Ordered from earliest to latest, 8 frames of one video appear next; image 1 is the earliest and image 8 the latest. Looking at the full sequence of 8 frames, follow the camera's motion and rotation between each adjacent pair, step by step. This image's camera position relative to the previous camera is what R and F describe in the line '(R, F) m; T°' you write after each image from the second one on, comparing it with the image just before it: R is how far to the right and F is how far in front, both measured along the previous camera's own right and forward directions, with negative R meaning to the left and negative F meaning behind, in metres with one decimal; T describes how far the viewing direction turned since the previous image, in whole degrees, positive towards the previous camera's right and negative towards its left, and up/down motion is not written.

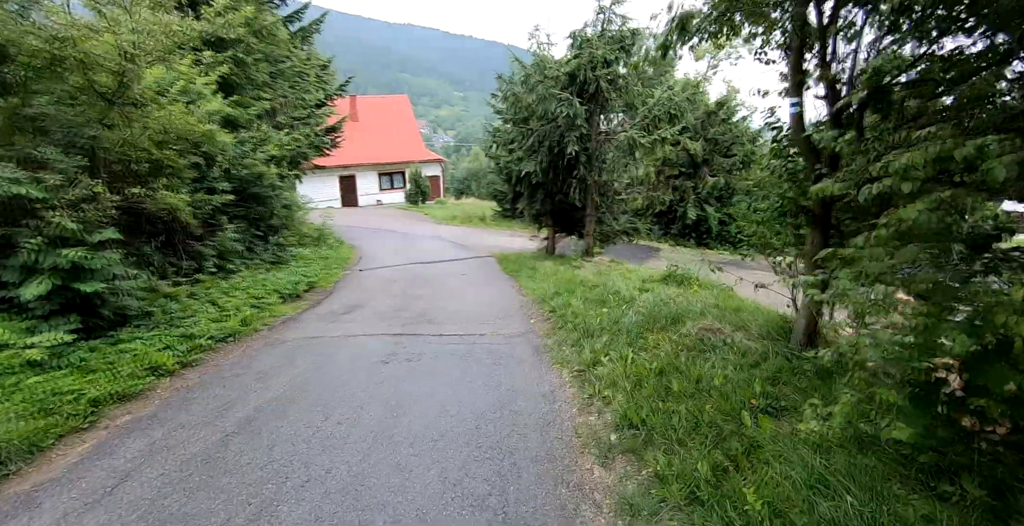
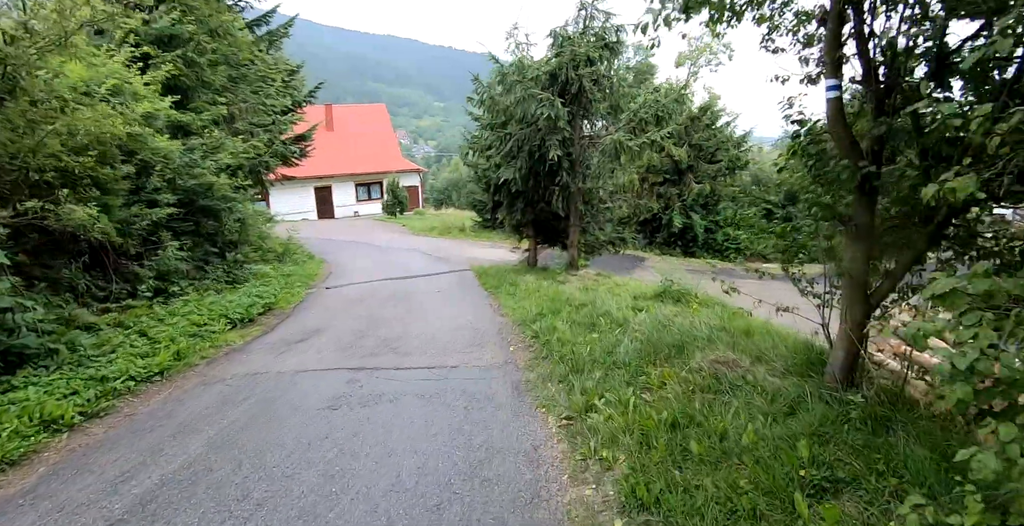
(+0.1, +0.8) m; +2°
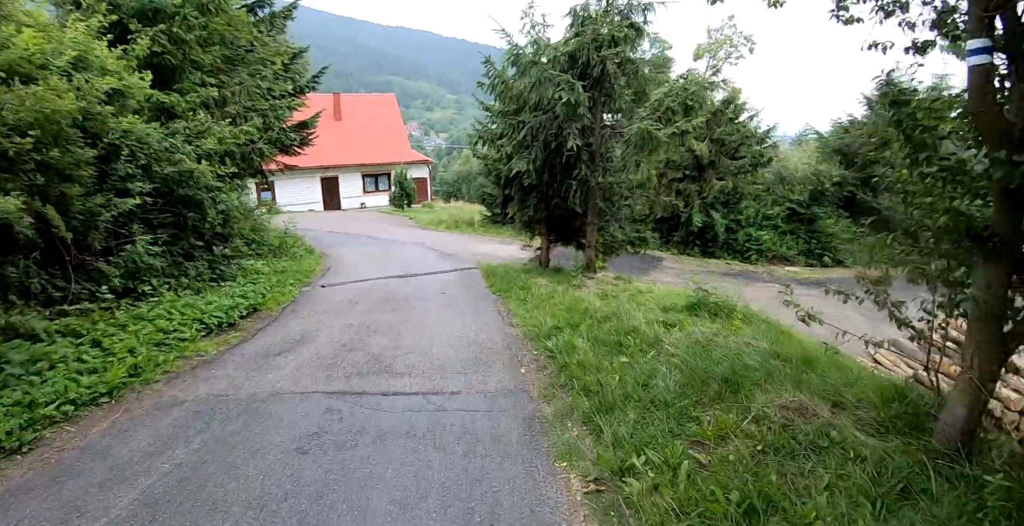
(0.0, +0.8) m; -1°
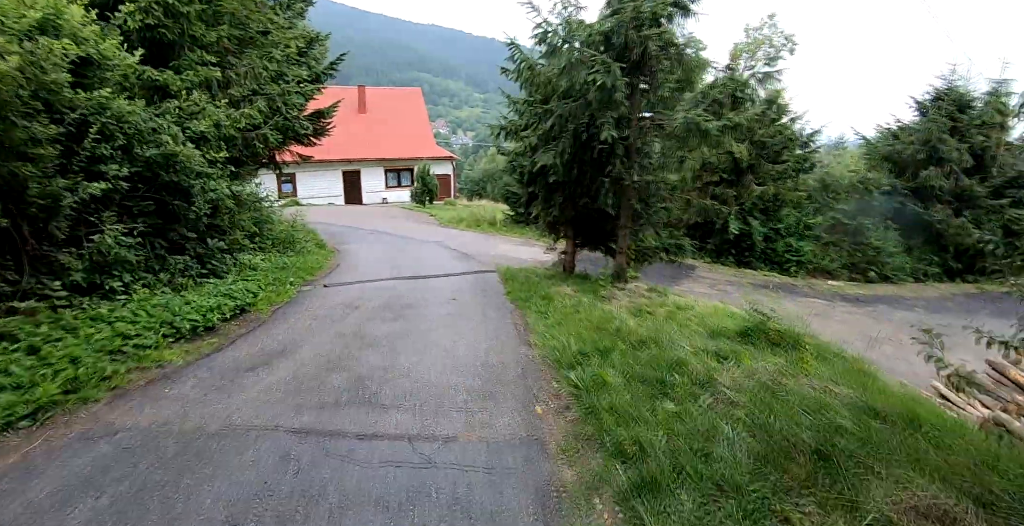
(0.0, +0.9) m; -3°
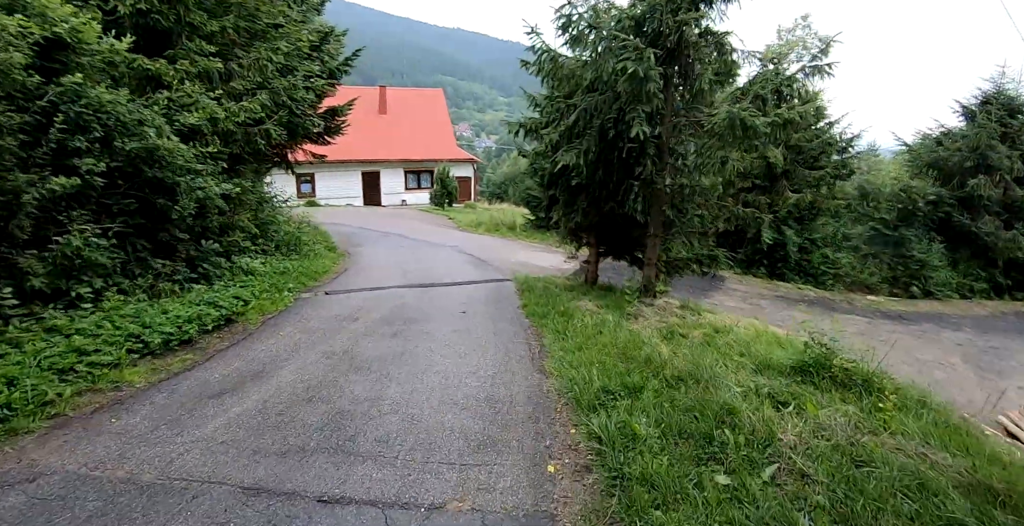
(+0.1, +0.7) m; -2°
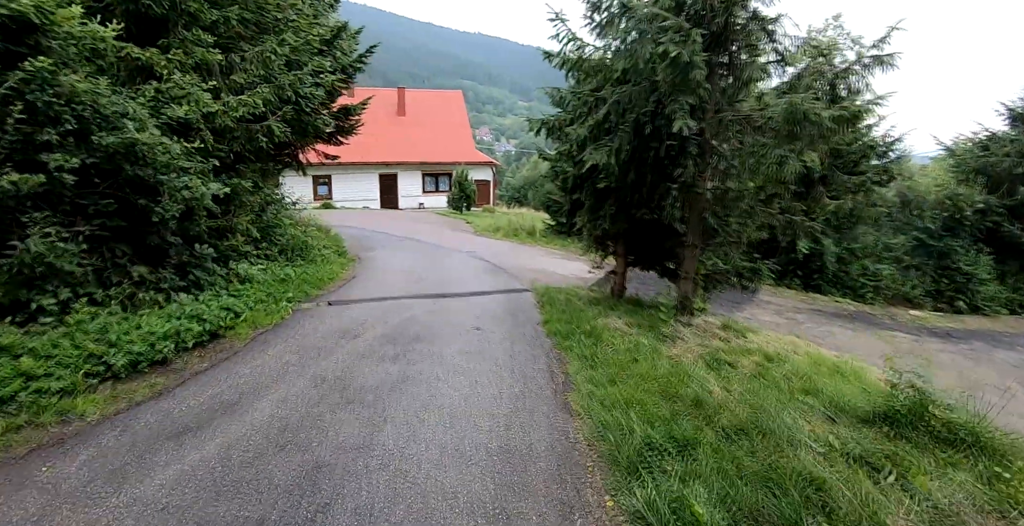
(0.0, +0.7) m; -2°
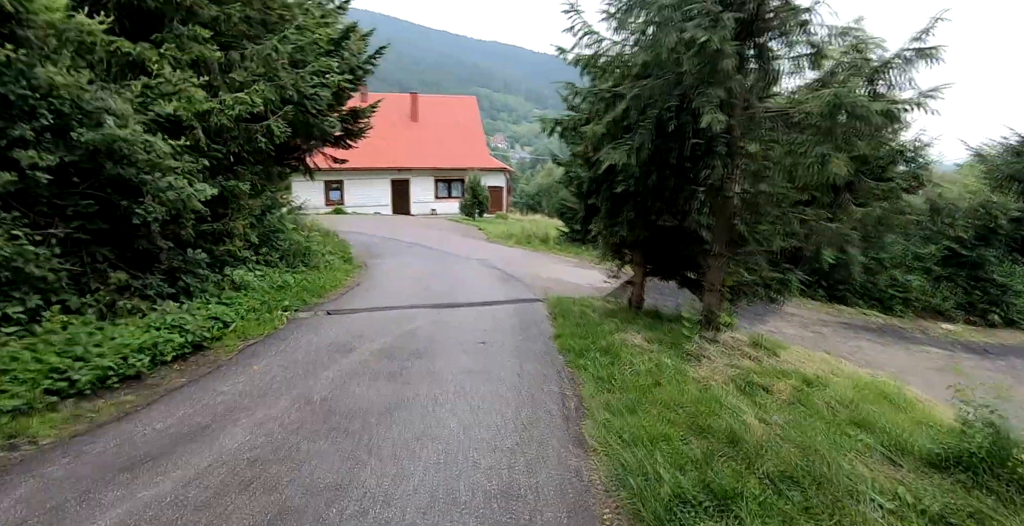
(0.0, +0.5) m; -2°
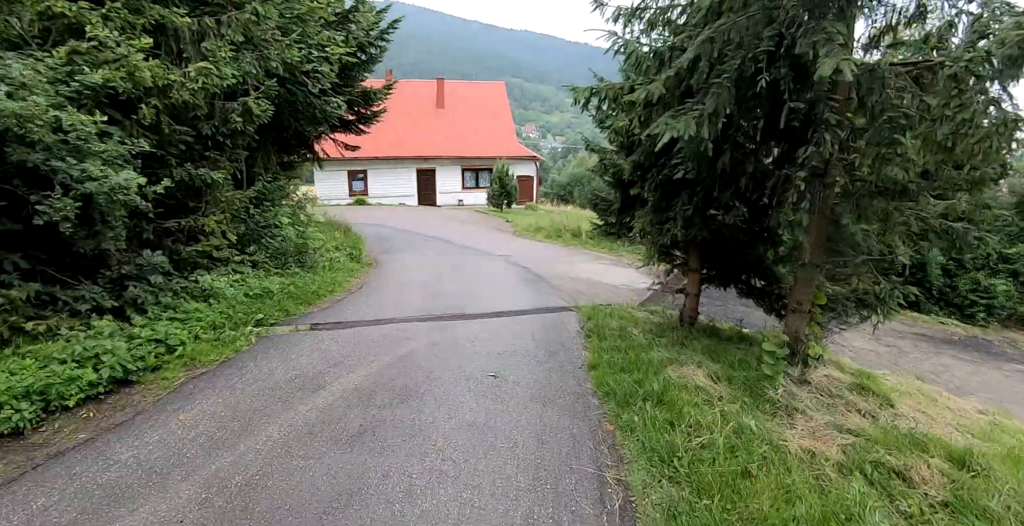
(+0.1, +1.3) m; -4°
